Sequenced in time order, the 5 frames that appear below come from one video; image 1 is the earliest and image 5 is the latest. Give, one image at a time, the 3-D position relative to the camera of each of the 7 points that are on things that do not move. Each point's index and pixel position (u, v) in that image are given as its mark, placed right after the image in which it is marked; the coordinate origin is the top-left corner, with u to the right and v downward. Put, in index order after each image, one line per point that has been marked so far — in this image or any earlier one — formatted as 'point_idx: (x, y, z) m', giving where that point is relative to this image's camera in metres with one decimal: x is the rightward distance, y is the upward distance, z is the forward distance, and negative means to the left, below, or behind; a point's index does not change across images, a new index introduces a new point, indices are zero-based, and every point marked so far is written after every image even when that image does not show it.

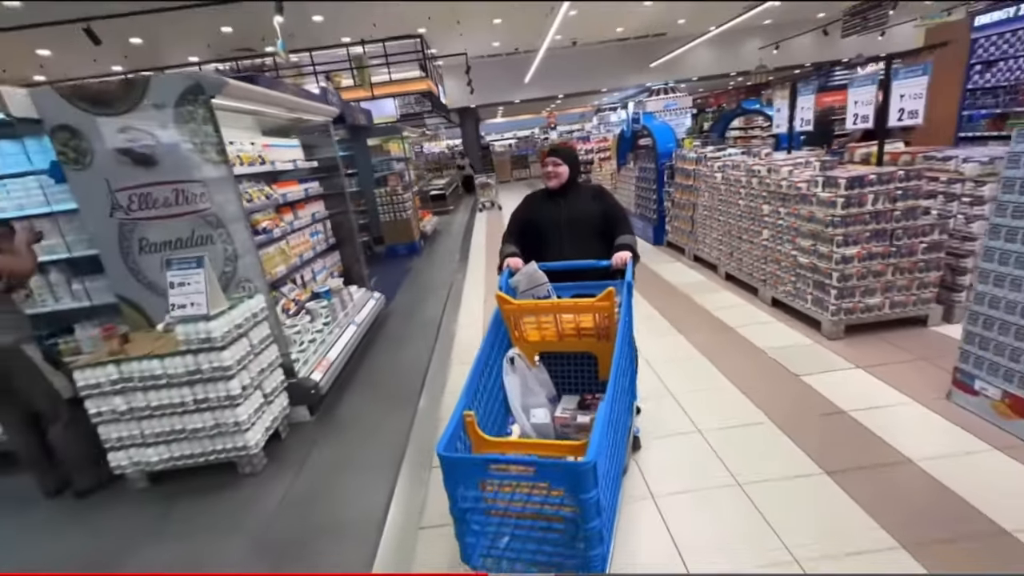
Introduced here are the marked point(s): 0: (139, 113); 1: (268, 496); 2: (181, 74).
0: (-2.1, +1.0, +2.5) m
1: (-1.4, -1.2, +2.5) m
2: (-1.9, +1.2, +2.5) m
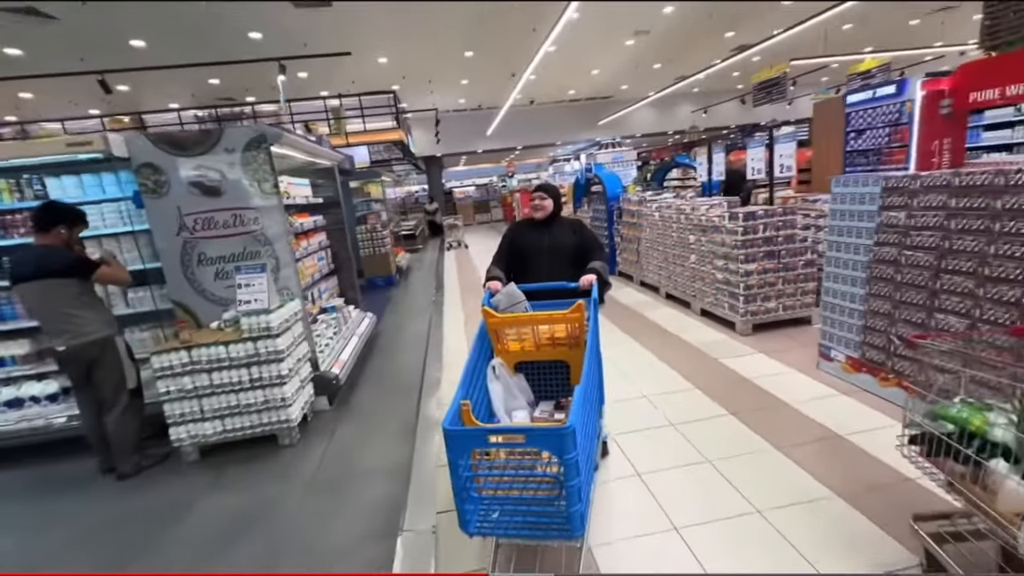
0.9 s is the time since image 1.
0: (-2.2, +1.0, +3.3) m
1: (-1.4, -1.2, +3.1) m
2: (-1.9, +1.2, +3.3) m
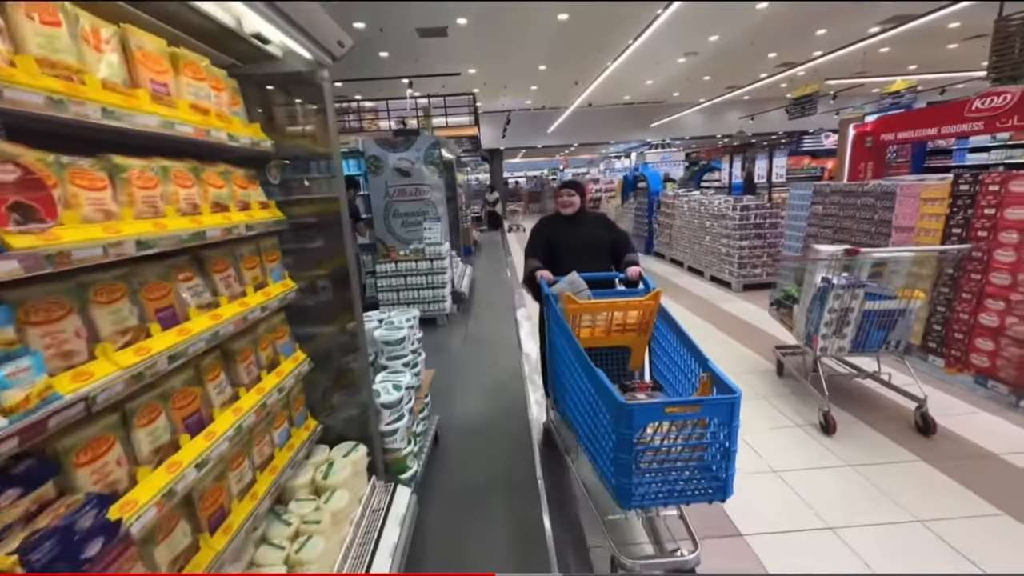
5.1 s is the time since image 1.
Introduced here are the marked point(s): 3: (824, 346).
0: (-1.3, +1.7, +5.5) m
1: (-0.7, -0.5, +5.4) m
2: (-1.0, +1.9, +5.5) m
3: (+2.0, -0.4, +2.9) m
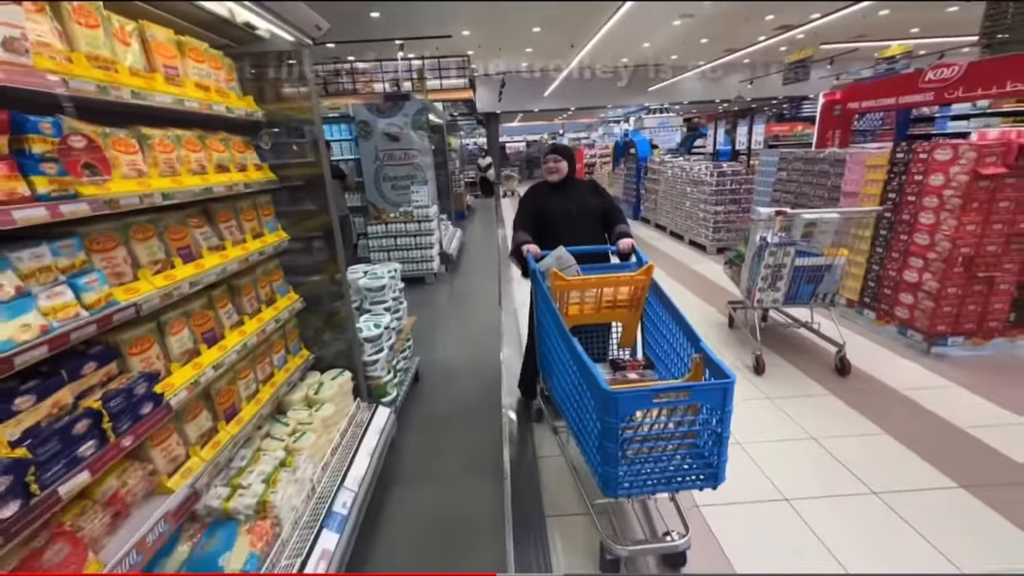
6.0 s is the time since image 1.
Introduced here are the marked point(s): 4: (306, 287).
0: (-1.5, +2.2, +5.8) m
1: (-0.9, 0.0, +5.8) m
2: (-1.2, +2.4, +5.7) m
3: (+1.8, -0.1, +3.3) m
4: (-1.1, 0.0, +2.4) m
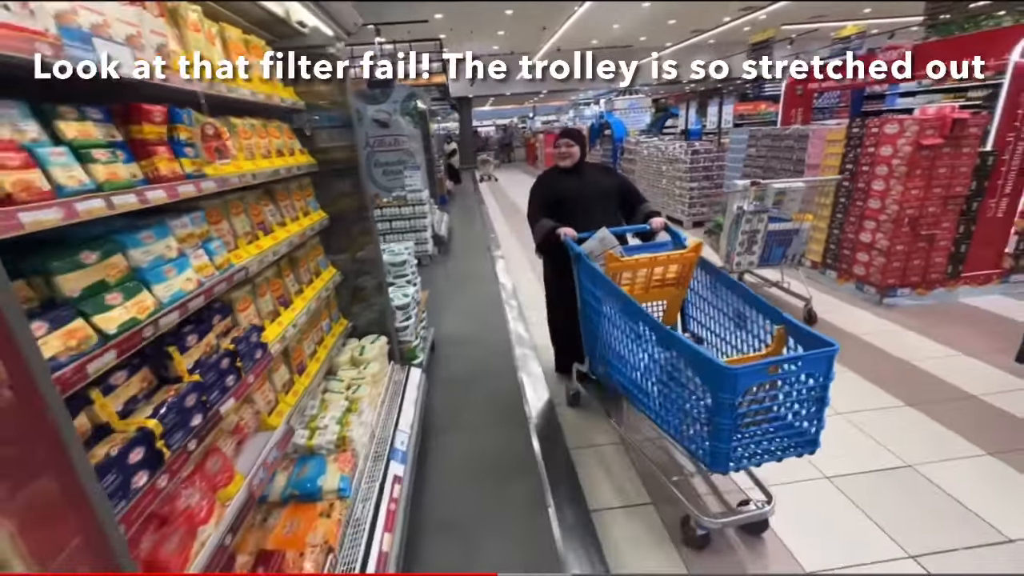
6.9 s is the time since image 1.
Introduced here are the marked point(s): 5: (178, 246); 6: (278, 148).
0: (-1.7, +2.4, +5.9) m
1: (-1.0, +0.2, +6.0) m
2: (-1.4, +2.6, +5.9) m
3: (+1.9, +0.2, +3.7) m
4: (-1.0, +0.2, +2.6) m
5: (-0.9, +0.1, +1.2) m
6: (-1.0, +0.6, +1.9) m
